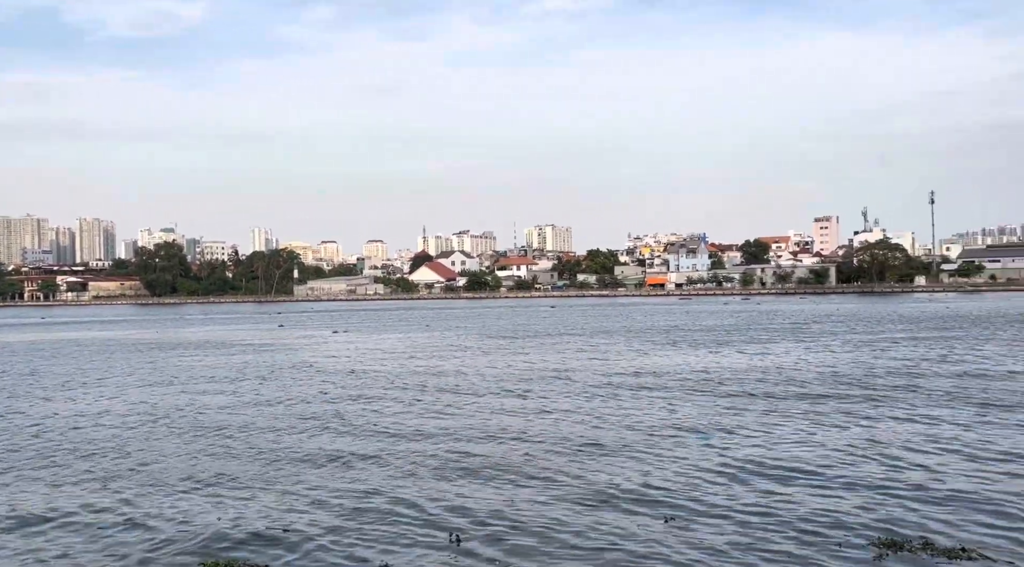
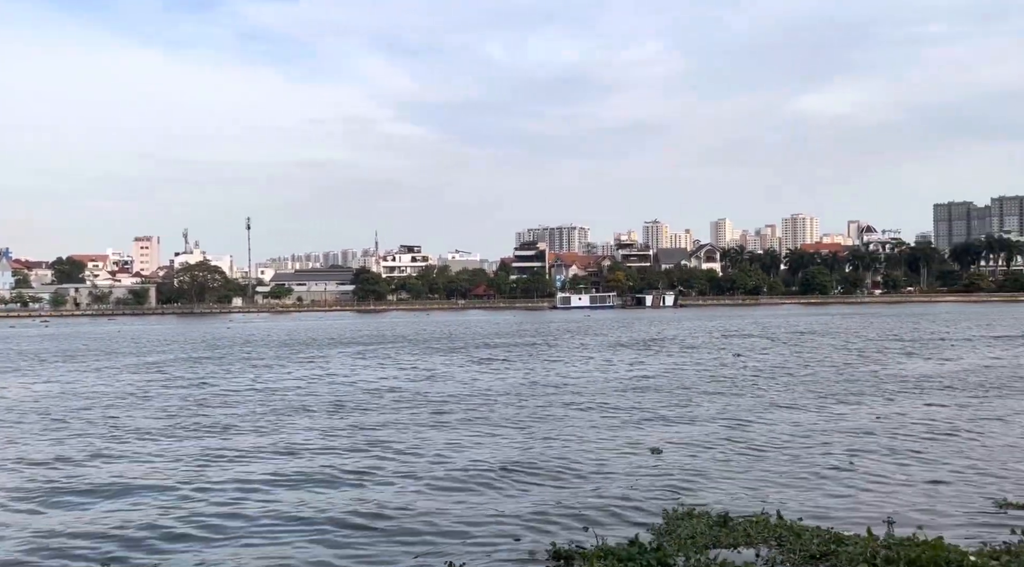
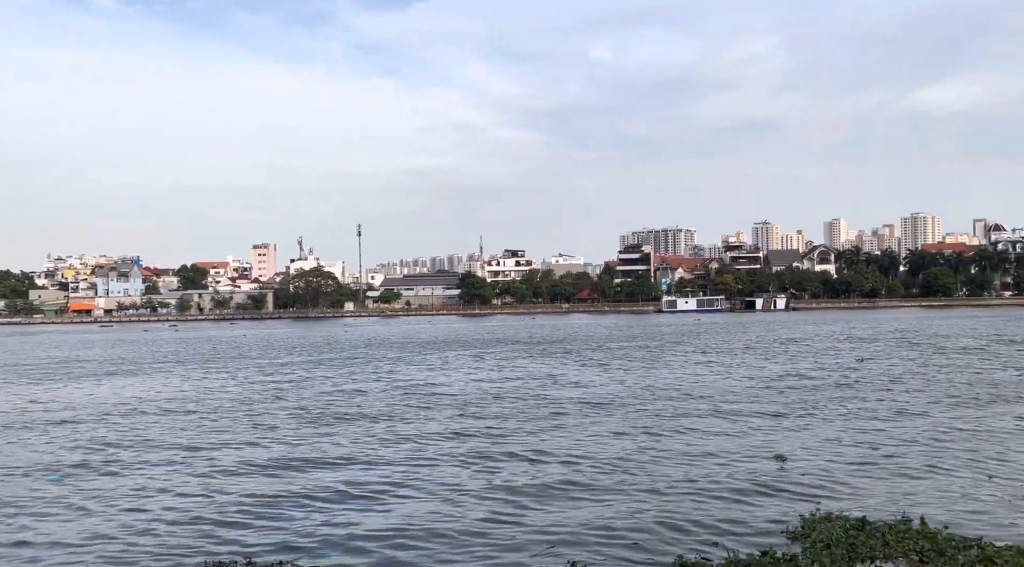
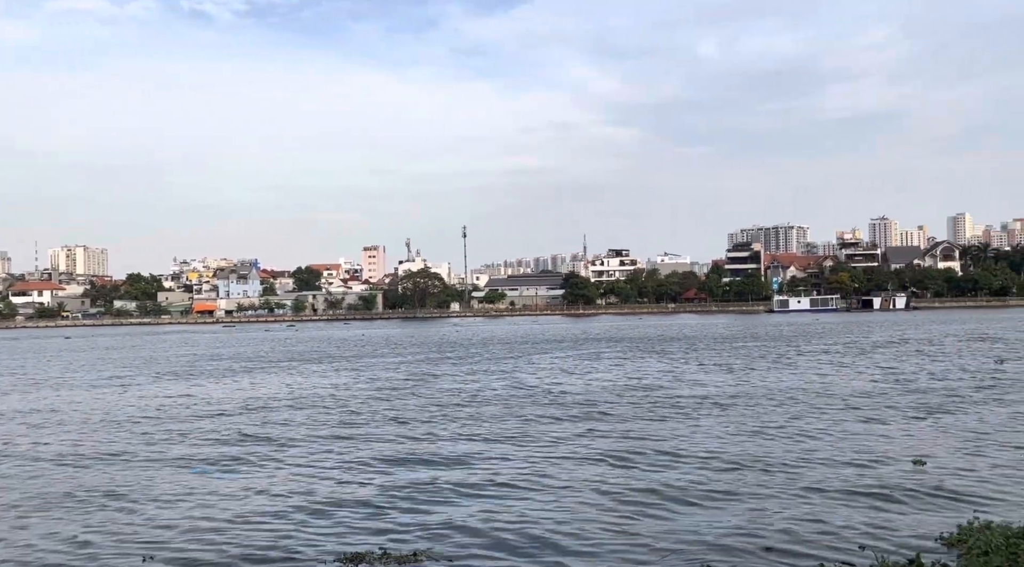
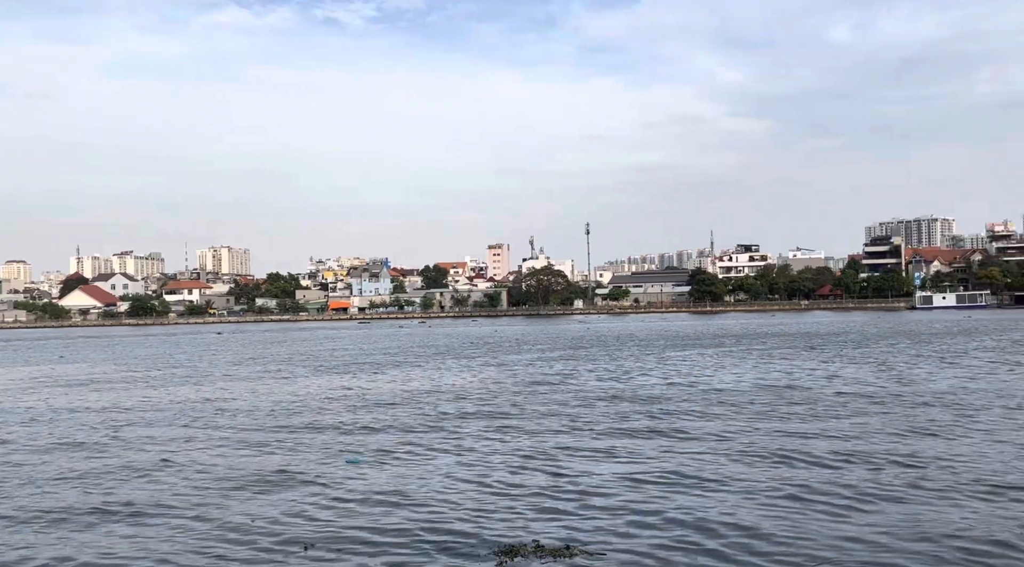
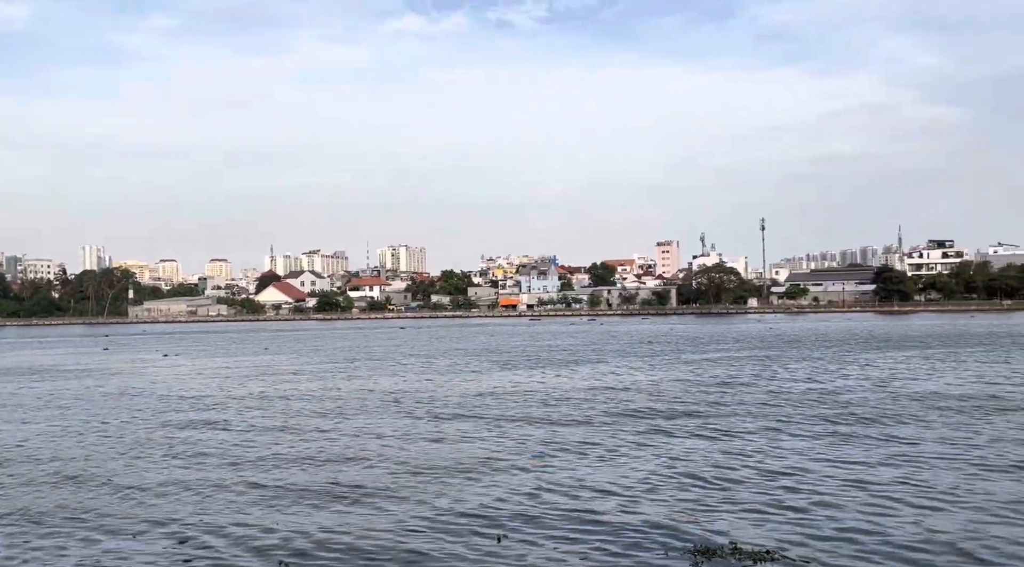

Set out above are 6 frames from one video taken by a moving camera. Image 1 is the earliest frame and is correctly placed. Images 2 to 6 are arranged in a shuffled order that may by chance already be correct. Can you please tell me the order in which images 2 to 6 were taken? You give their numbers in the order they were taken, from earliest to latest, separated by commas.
6, 5, 4, 3, 2
